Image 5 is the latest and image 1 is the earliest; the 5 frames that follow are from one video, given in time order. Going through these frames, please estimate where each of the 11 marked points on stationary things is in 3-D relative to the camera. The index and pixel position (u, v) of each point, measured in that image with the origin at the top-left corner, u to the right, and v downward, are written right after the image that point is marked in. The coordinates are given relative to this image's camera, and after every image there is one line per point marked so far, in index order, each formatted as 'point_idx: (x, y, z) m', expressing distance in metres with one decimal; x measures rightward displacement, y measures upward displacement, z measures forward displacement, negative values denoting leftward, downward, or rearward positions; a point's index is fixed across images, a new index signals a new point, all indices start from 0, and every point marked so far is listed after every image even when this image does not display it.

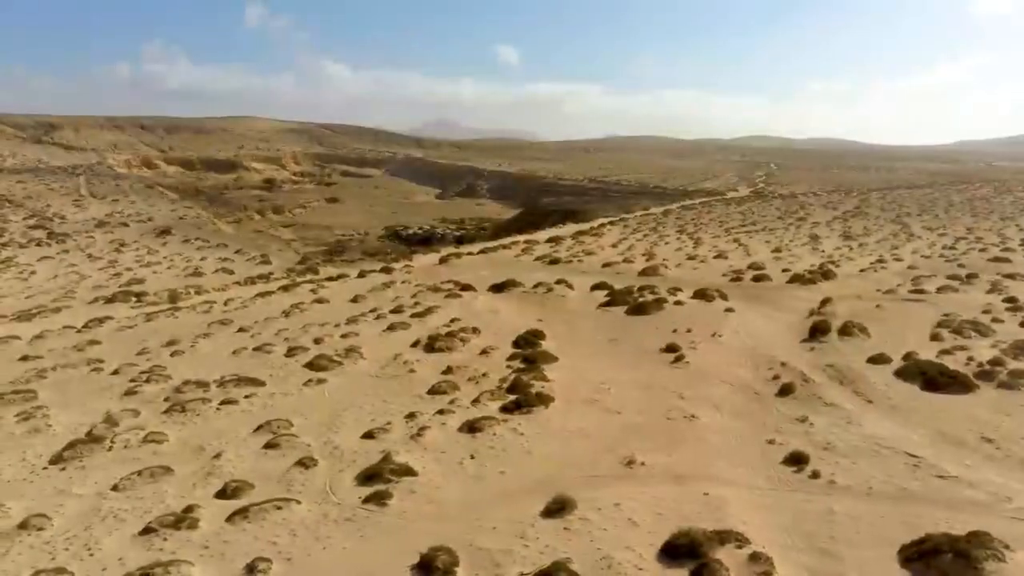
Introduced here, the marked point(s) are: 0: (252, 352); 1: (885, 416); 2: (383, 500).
0: (-6.5, -1.6, +17.7) m
1: (+7.2, -2.5, +13.6) m
2: (-1.9, -3.1, +10.2) m
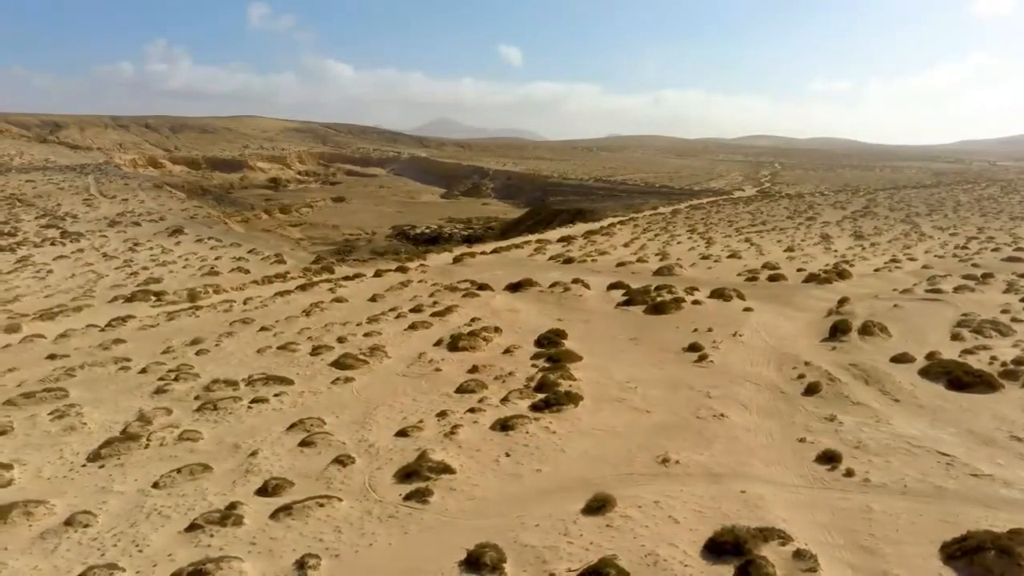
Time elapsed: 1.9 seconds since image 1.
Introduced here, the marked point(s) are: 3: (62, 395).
0: (-5.9, -1.6, +17.8) m
1: (+7.8, -2.5, +13.7) m
2: (-1.3, -3.1, +10.3) m
3: (-9.4, -2.2, +14.8) m
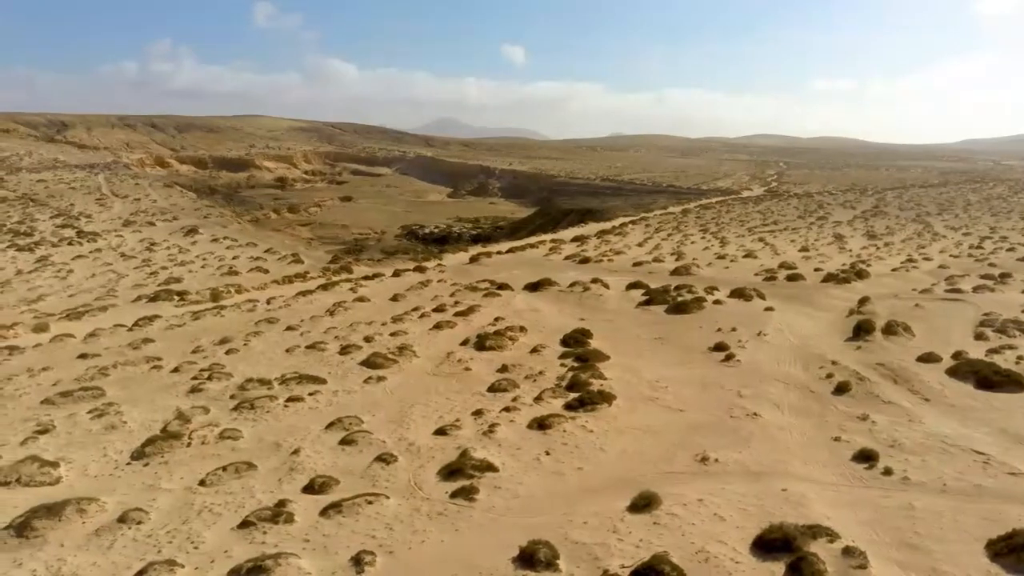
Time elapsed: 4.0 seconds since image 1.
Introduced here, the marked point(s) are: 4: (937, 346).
0: (-5.2, -1.6, +17.9) m
1: (+8.4, -2.5, +13.8) m
2: (-0.6, -3.1, +10.5) m
3: (-8.7, -2.2, +14.9) m
4: (+10.7, -1.5, +17.9) m
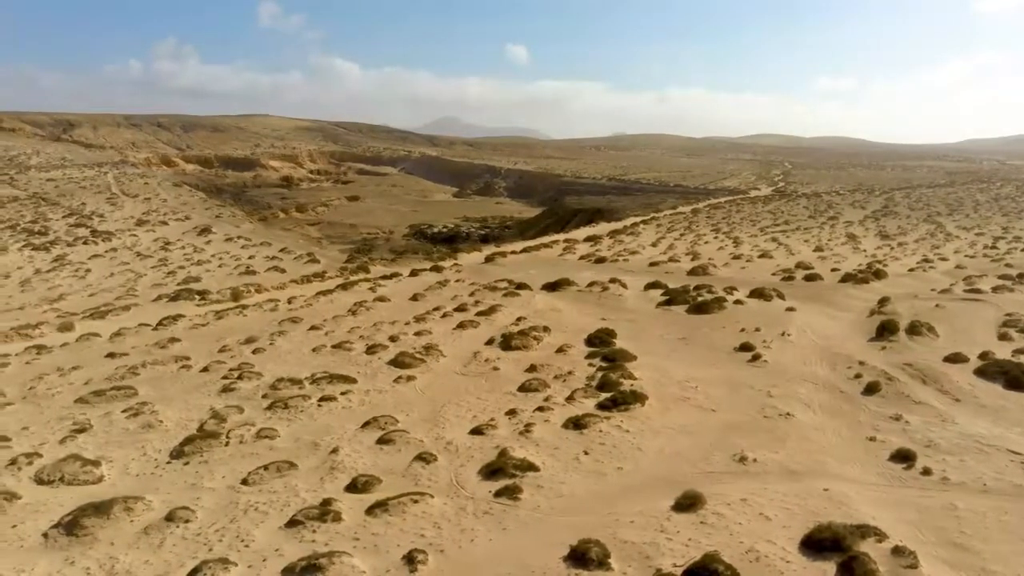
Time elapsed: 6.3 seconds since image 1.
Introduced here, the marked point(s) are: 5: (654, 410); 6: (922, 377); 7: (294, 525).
0: (-4.6, -1.6, +18.0) m
1: (+9.1, -2.5, +13.8) m
2: (0.0, -3.1, +10.5) m
3: (-8.0, -2.2, +15.0) m
4: (+11.4, -1.5, +18.0) m
5: (+2.8, -2.4, +14.0) m
6: (+9.1, -2.0, +15.7) m
7: (-3.0, -3.3, +9.8) m
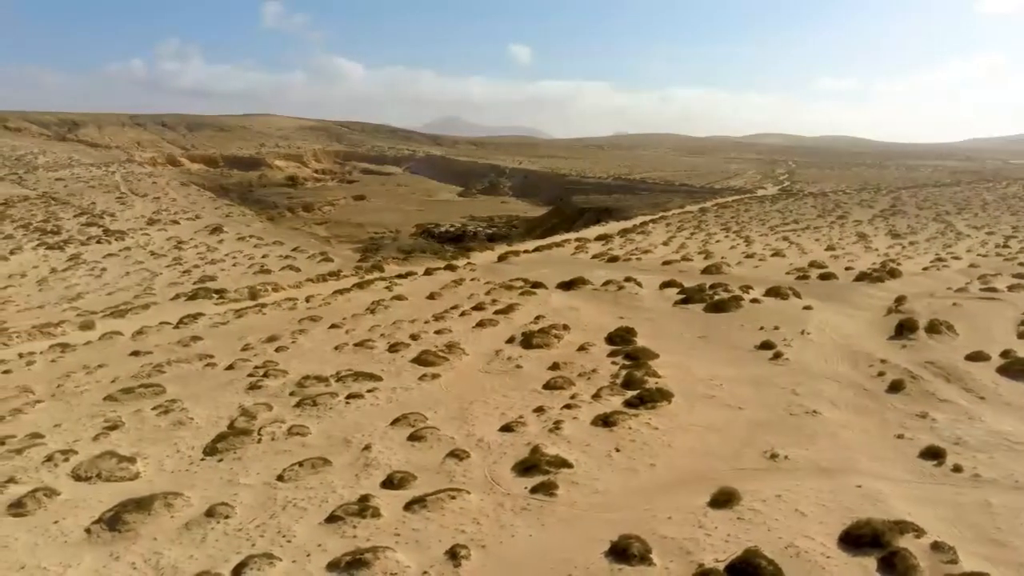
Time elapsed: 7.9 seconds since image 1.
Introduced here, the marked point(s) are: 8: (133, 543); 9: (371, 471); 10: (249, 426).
0: (-4.0, -1.5, +18.1) m
1: (+9.6, -2.5, +13.9) m
2: (+0.6, -3.0, +10.6) m
3: (-7.5, -2.2, +15.1) m
4: (+12.0, -1.4, +18.0) m
5: (+3.3, -2.4, +14.0) m
6: (+9.6, -1.9, +15.8) m
7: (-2.5, -3.3, +9.9) m
8: (-5.1, -3.5, +9.6) m
9: (-2.3, -3.0, +11.5) m
10: (-4.9, -2.6, +13.2) m
